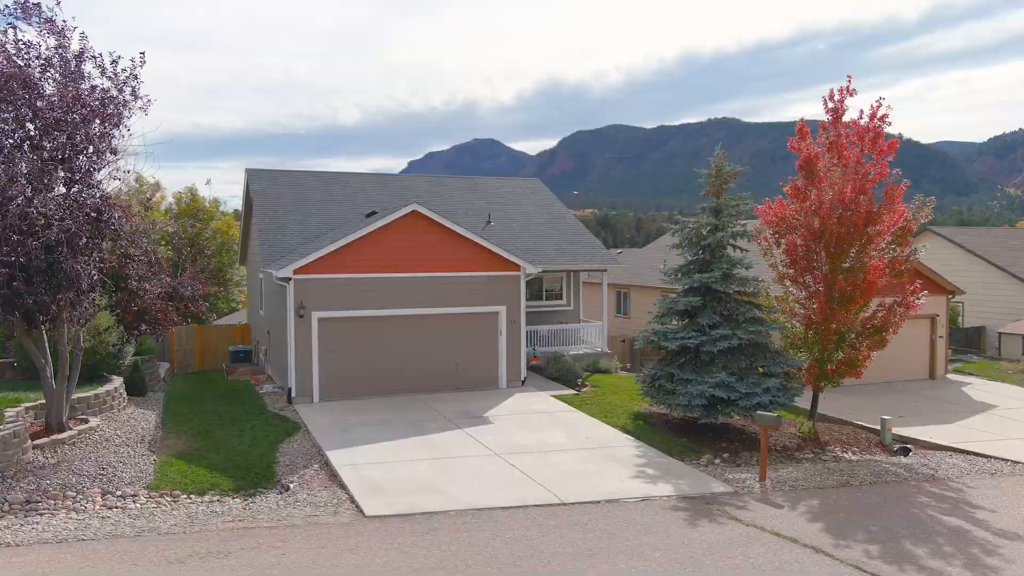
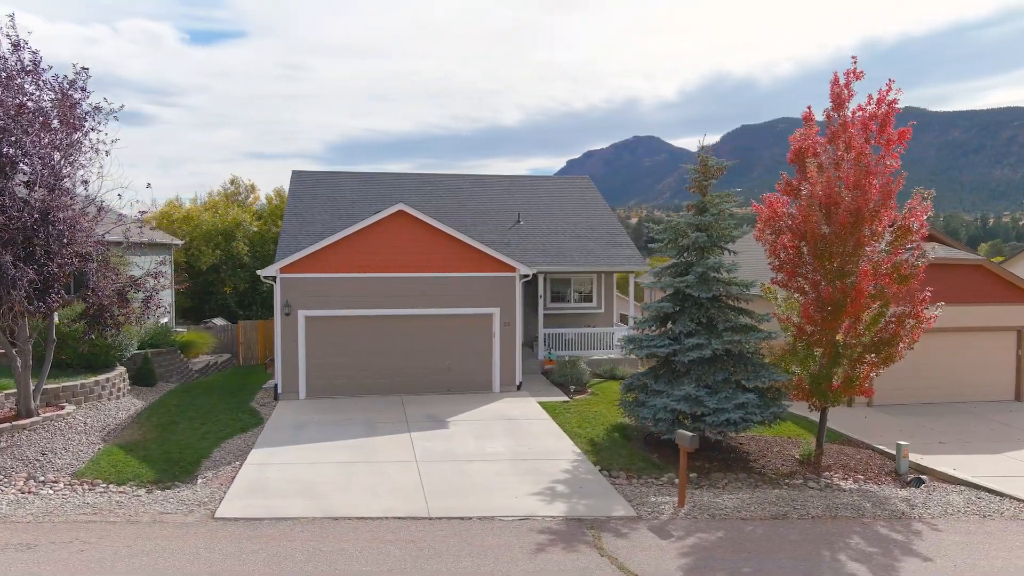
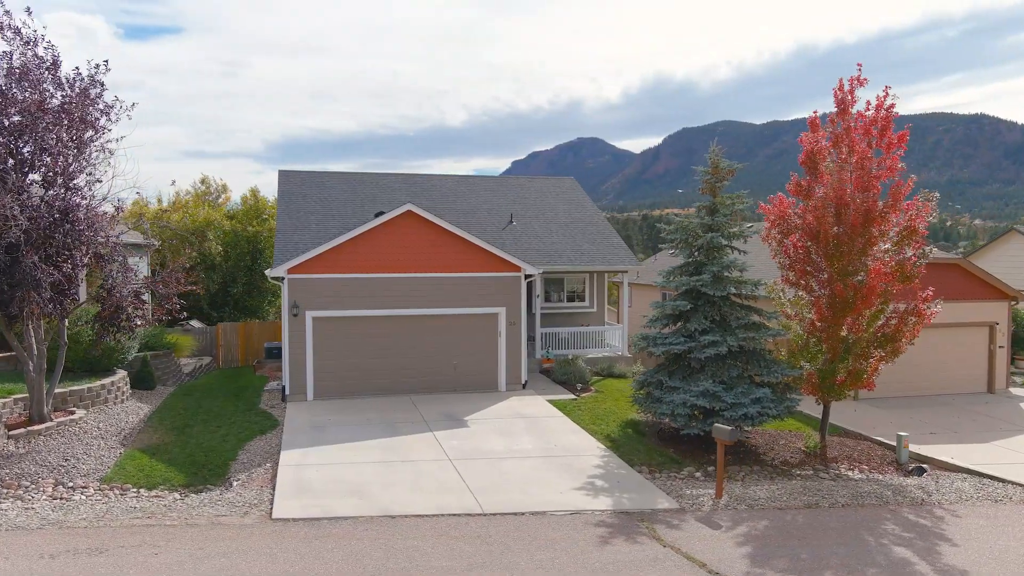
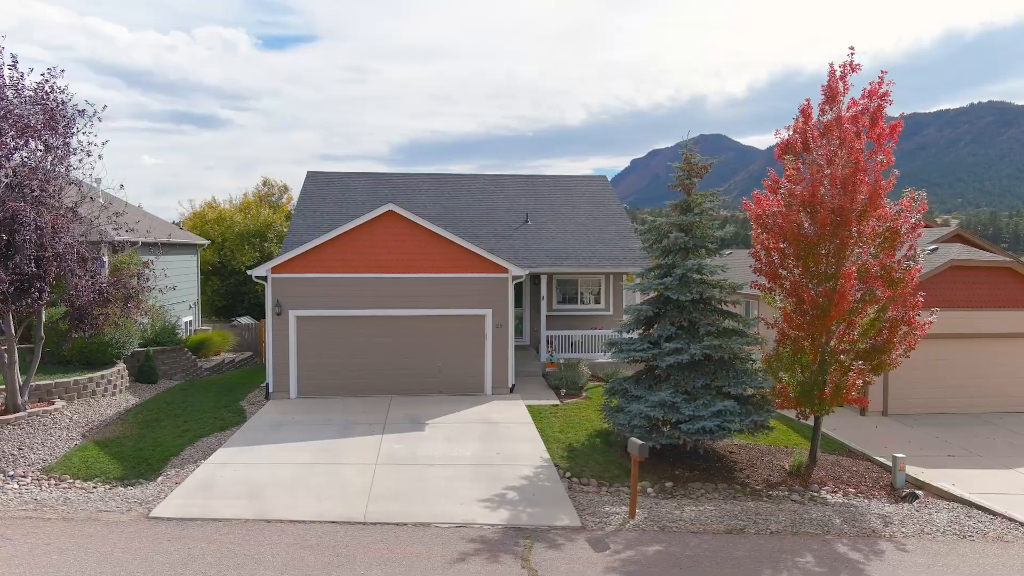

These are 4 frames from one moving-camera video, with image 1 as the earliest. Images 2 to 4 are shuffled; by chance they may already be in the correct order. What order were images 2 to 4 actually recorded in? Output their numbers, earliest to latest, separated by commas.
3, 2, 4
